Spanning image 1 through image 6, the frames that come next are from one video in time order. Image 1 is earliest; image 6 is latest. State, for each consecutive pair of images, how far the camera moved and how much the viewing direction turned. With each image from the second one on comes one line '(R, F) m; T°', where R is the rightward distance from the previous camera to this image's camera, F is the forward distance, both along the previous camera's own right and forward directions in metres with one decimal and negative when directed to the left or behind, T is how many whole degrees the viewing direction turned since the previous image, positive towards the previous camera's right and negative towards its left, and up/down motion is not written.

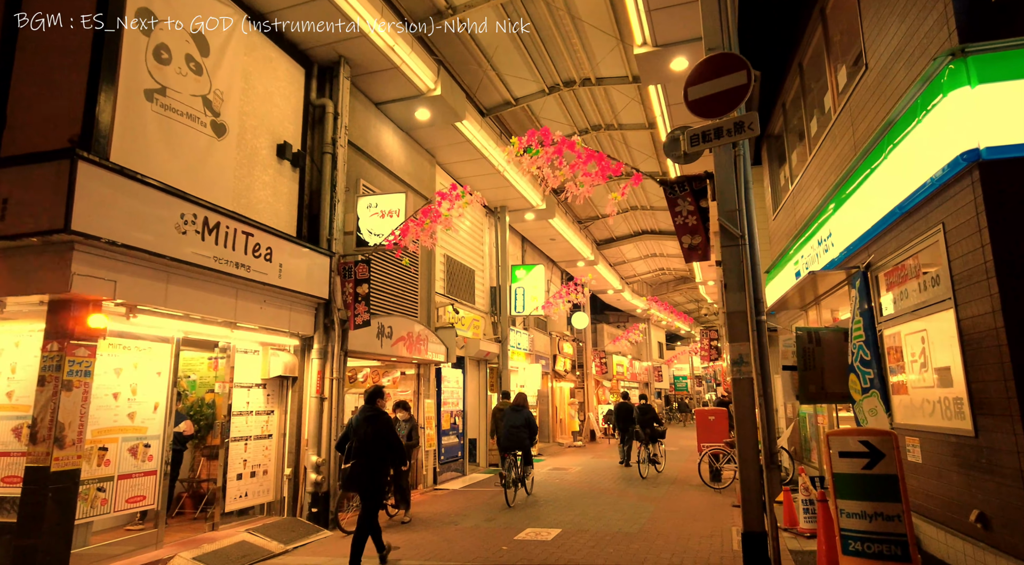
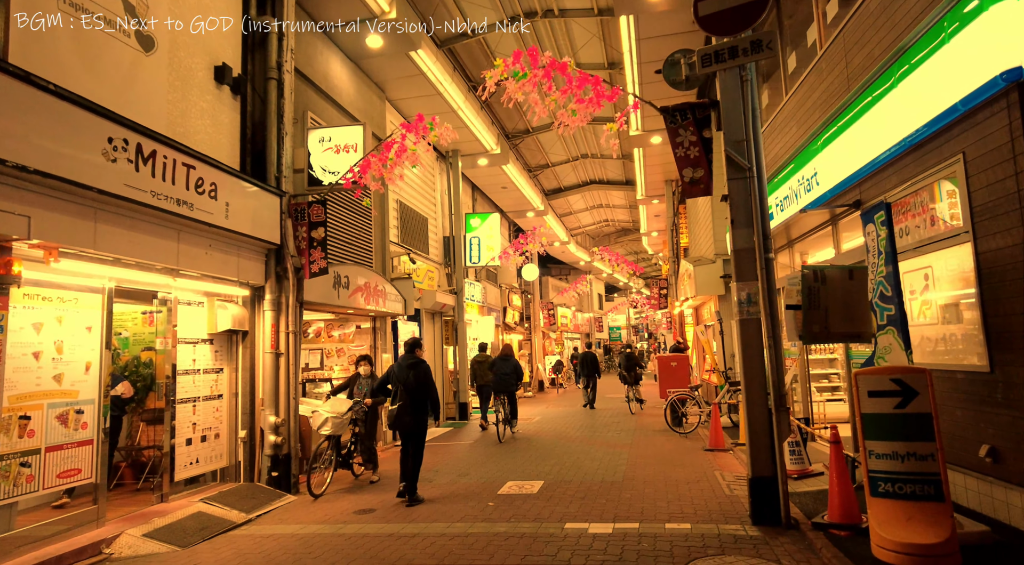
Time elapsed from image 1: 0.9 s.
(-0.6, +0.6) m; +6°
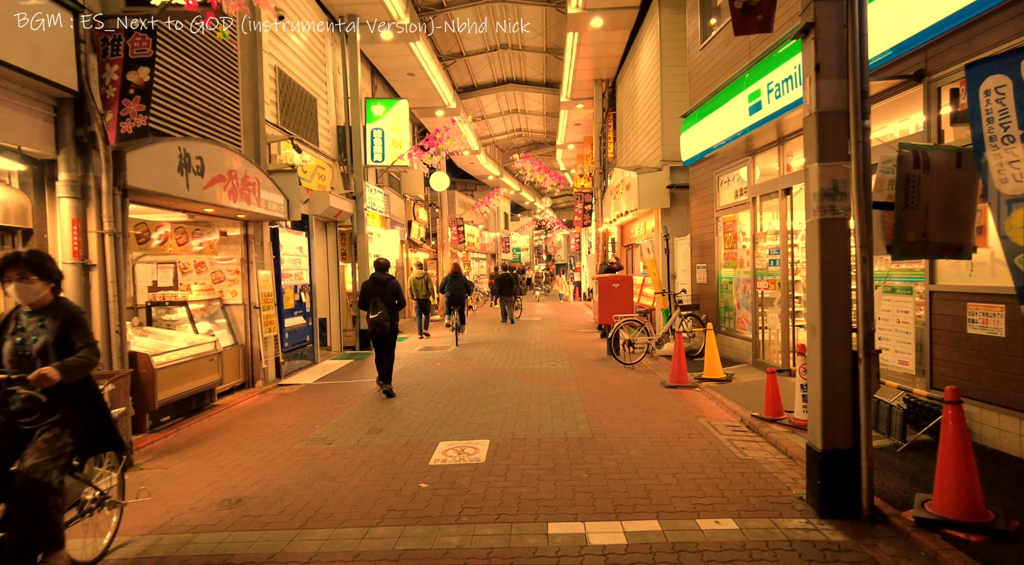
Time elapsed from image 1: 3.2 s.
(-0.4, +2.3) m; +10°
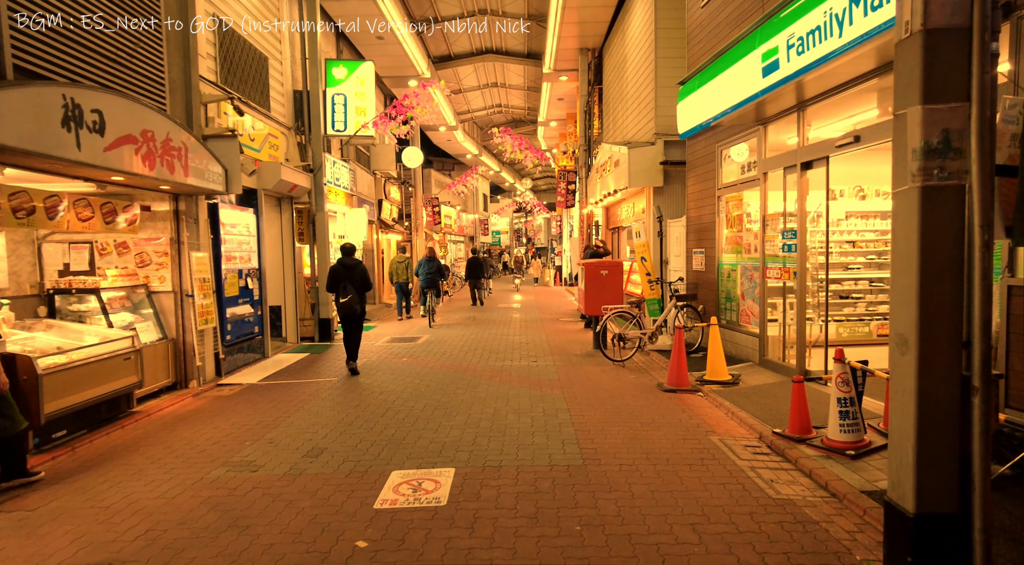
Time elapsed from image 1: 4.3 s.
(+0.1, +1.2) m; +2°
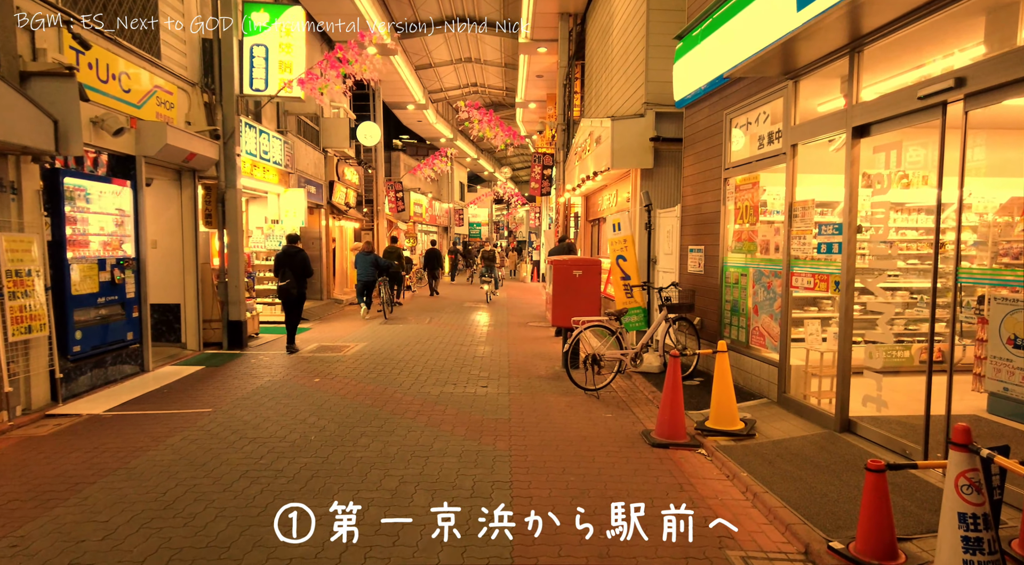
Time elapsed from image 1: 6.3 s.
(+0.4, +2.2) m; +2°
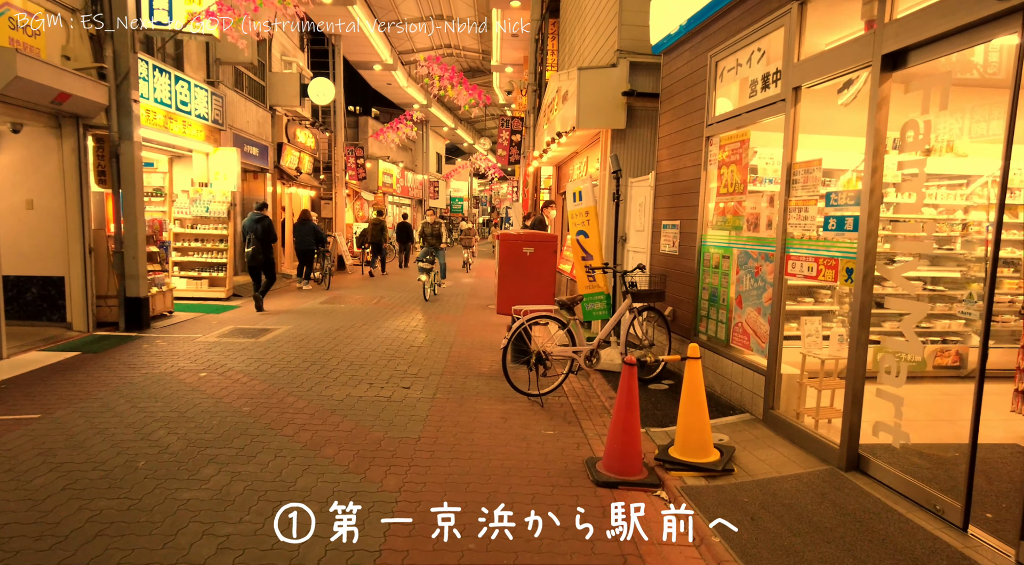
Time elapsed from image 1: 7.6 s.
(+0.5, +1.4) m; +1°
